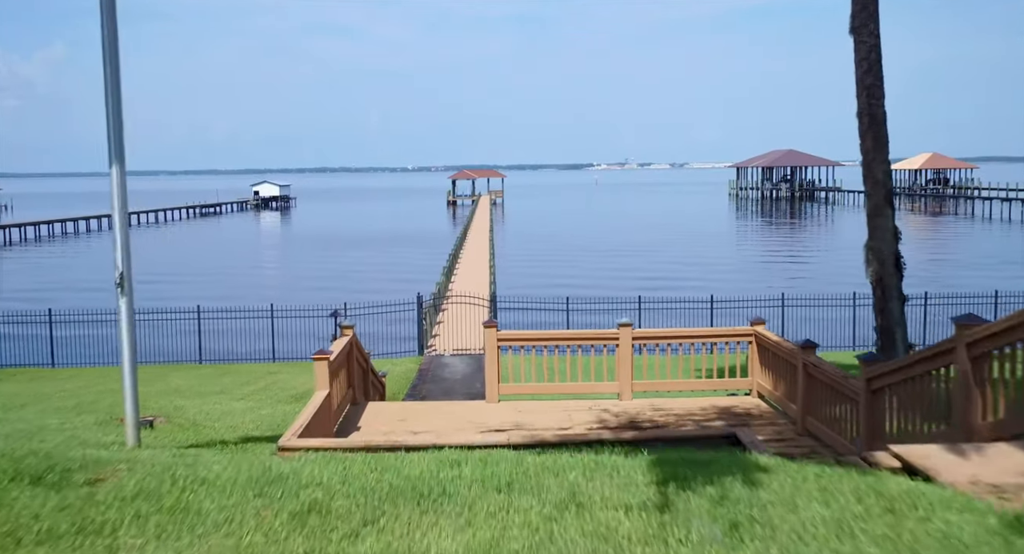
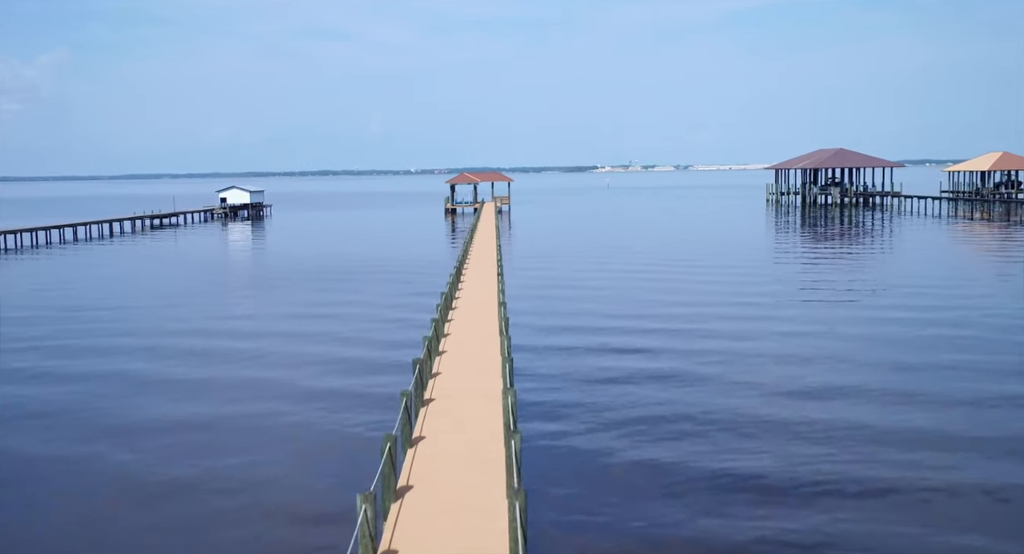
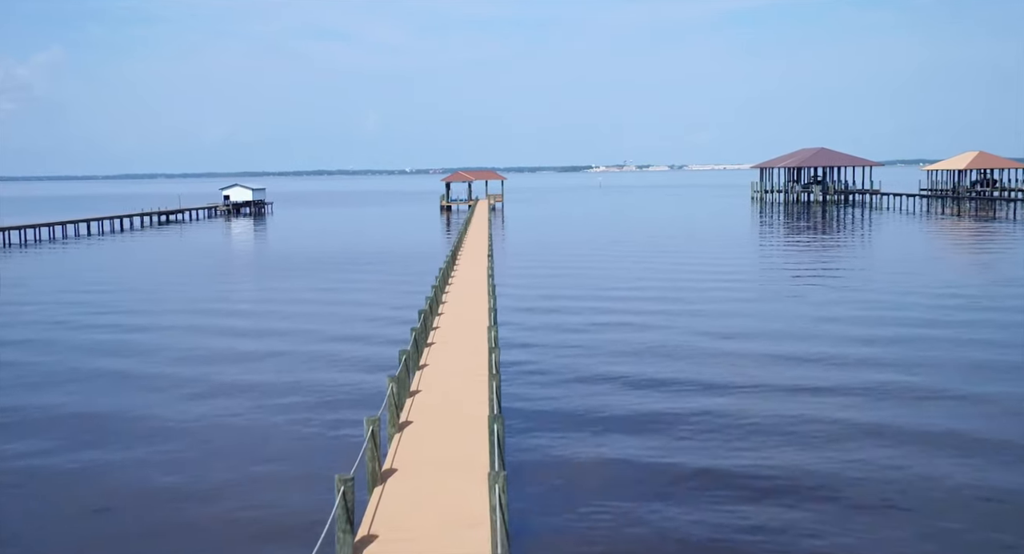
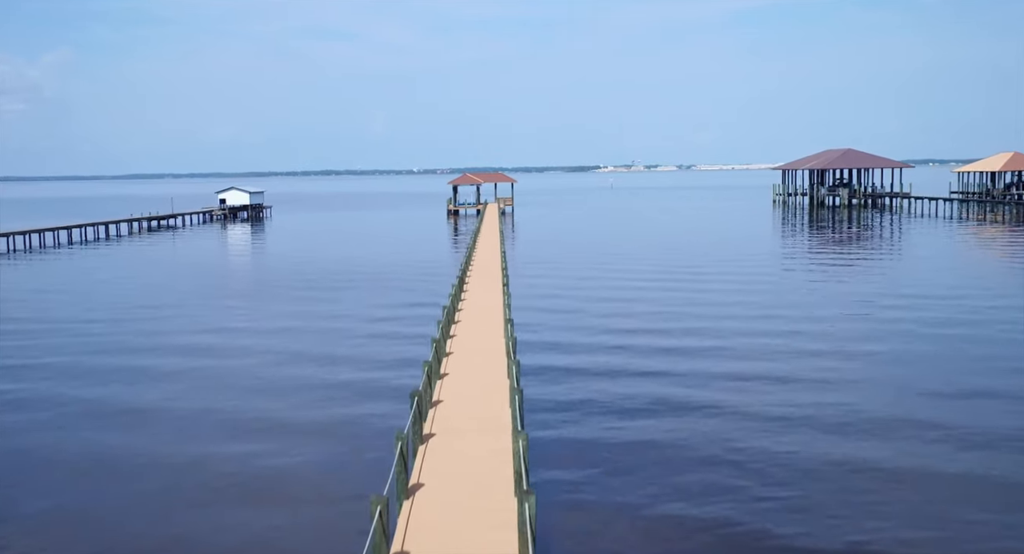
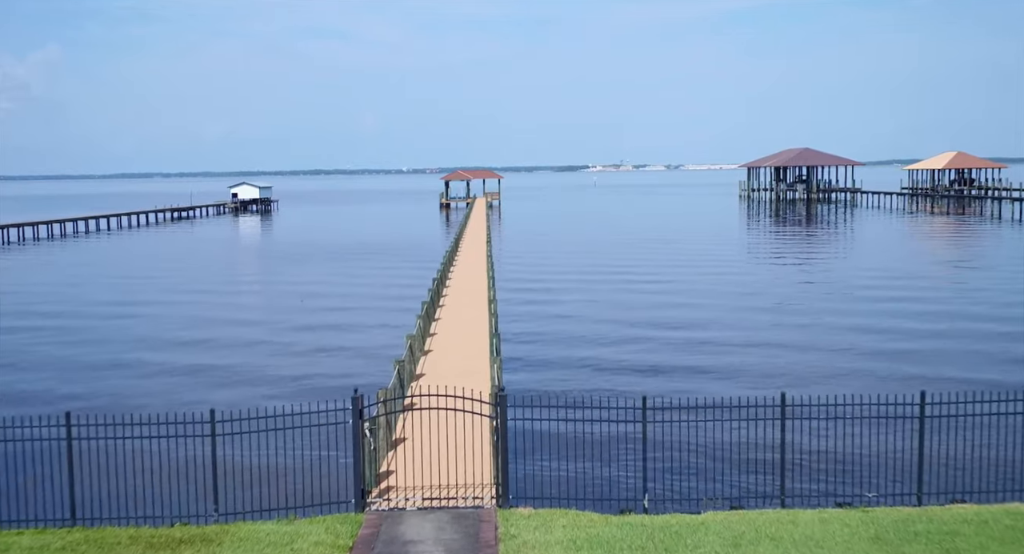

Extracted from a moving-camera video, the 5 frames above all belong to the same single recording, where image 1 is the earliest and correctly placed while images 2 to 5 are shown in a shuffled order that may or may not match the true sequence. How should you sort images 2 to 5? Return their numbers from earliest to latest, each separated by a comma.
5, 3, 2, 4
